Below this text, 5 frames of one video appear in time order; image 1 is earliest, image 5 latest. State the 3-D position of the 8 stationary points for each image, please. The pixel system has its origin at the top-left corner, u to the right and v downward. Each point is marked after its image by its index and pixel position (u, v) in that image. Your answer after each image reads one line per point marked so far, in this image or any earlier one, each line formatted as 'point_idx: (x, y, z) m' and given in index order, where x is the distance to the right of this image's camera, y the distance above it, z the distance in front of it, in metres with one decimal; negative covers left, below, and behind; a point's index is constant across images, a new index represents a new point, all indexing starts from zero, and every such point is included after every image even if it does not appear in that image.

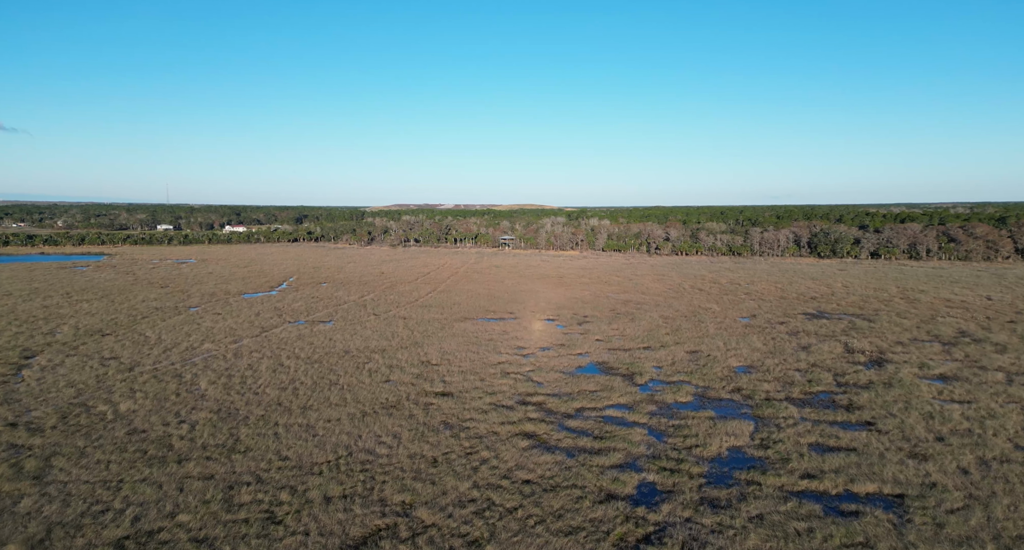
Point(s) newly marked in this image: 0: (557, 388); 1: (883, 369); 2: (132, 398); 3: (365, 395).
0: (+1.3, -3.2, +16.4) m
1: (+11.4, -2.9, +17.5) m
2: (-10.1, -3.3, +15.2) m
3: (-4.0, -3.3, +15.7) m
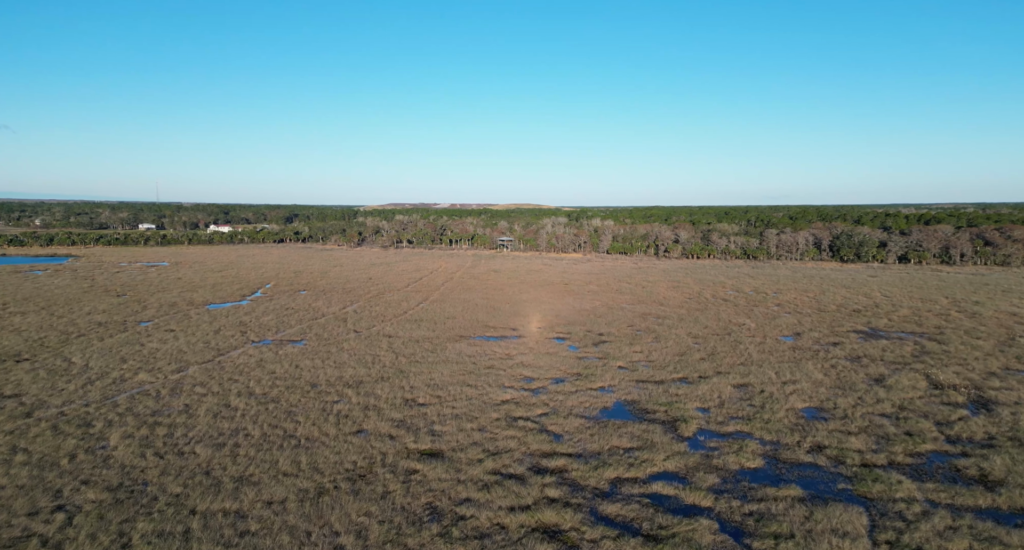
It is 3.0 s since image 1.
0: (+1.5, -3.7, +12.4) m
1: (+11.6, -3.4, +13.7) m
2: (-9.9, -3.7, +11.2) m
3: (-3.8, -3.7, +11.7) m
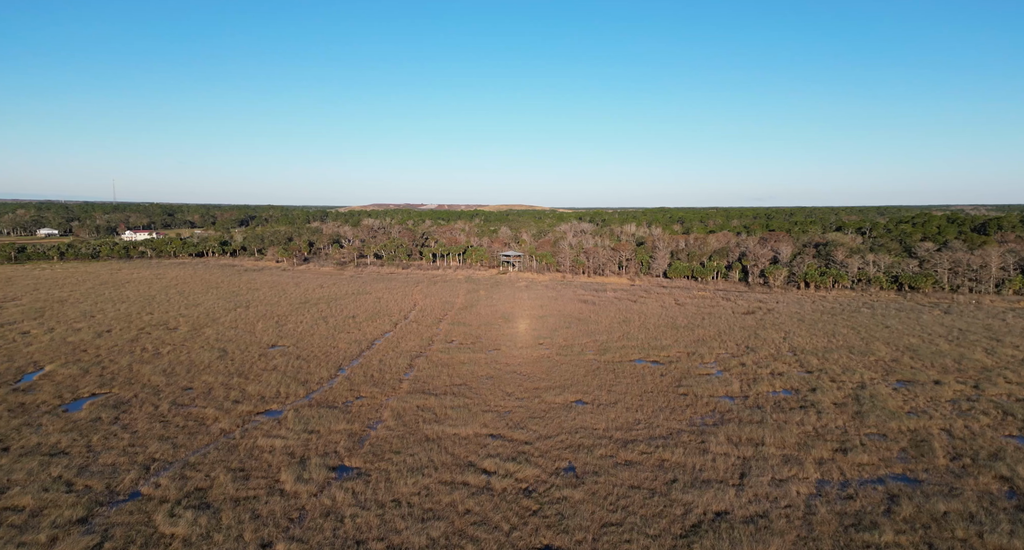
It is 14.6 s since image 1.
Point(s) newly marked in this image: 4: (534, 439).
0: (+3.4, -6.0, -7.5) m
1: (+13.5, -5.7, -6.0) m
2: (-7.9, -6.0, -9.0) m
3: (-1.9, -6.1, -8.3) m
4: (+0.5, -3.8, +13.3) m
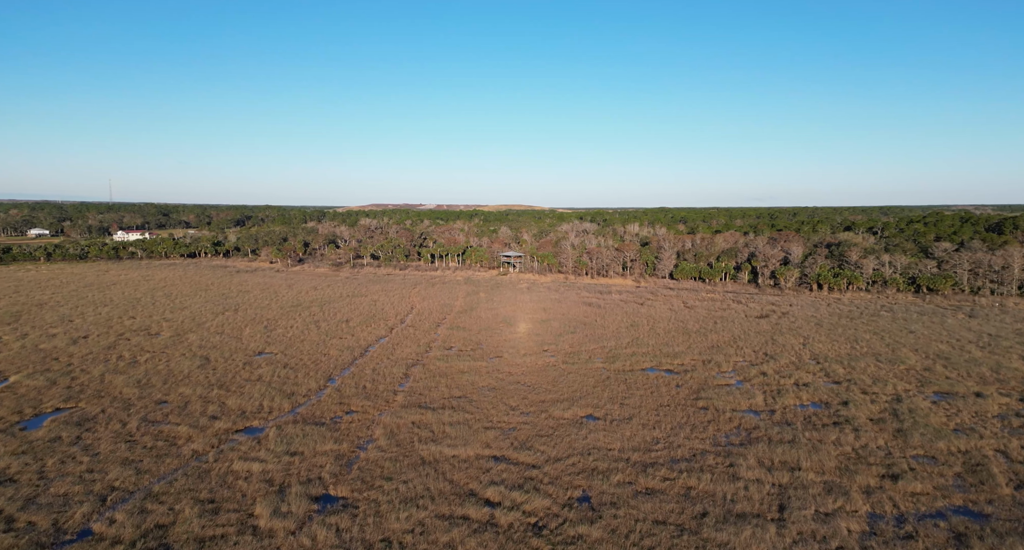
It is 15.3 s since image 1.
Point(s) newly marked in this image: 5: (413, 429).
0: (+3.6, -6.1, -8.9) m
1: (+13.6, -5.8, -7.4) m
2: (-7.8, -6.1, -10.4) m
3: (-1.7, -6.1, -9.7) m
4: (+0.6, -3.9, +11.9) m
5: (-2.4, -3.7, +13.7) m
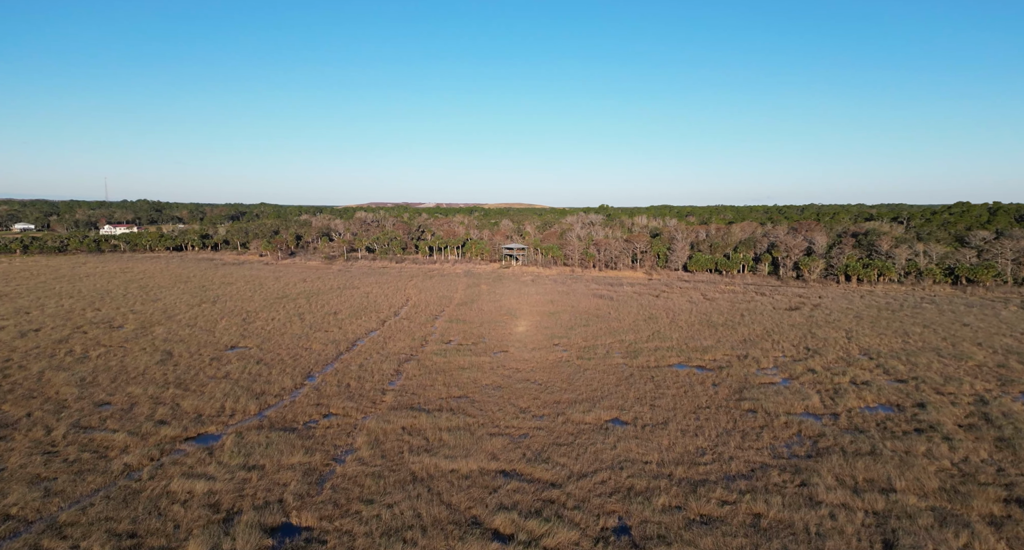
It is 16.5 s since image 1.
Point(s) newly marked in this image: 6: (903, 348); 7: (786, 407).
0: (+3.8, -5.5, -11.4) m
1: (+13.9, -5.2, -9.9) m
2: (-7.5, -5.6, -12.9) m
3: (-1.5, -5.6, -12.2) m
4: (+0.9, -3.4, +9.4) m
5: (-2.1, -3.2, +11.2) m
6: (+12.2, -2.3, +17.8) m
7: (+6.2, -3.0, +13.0) m
